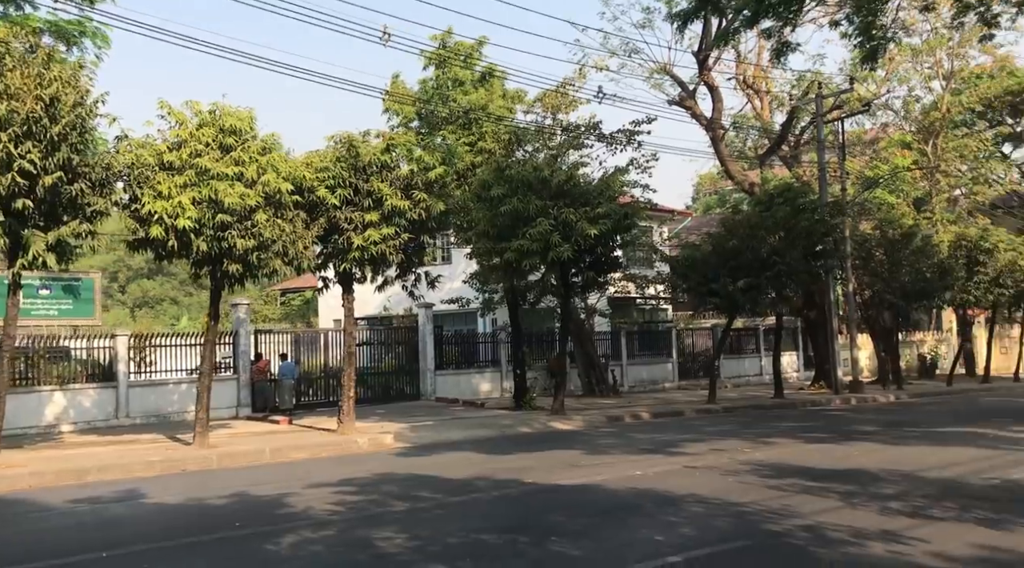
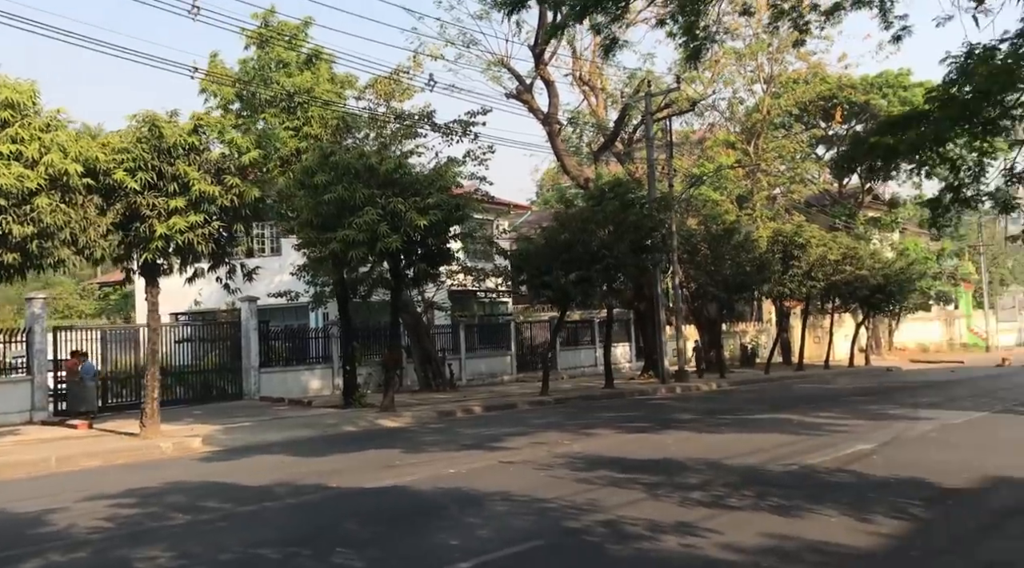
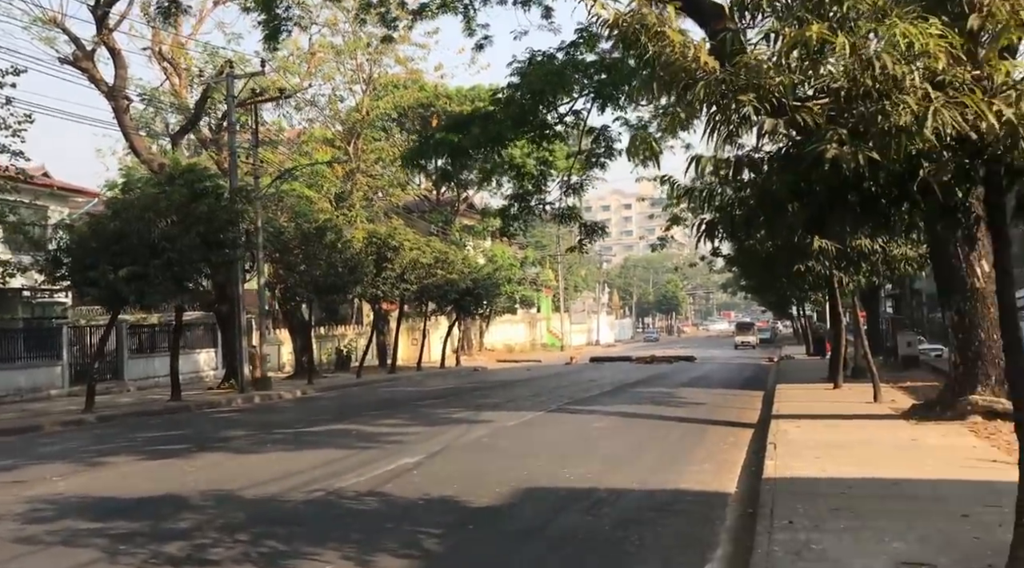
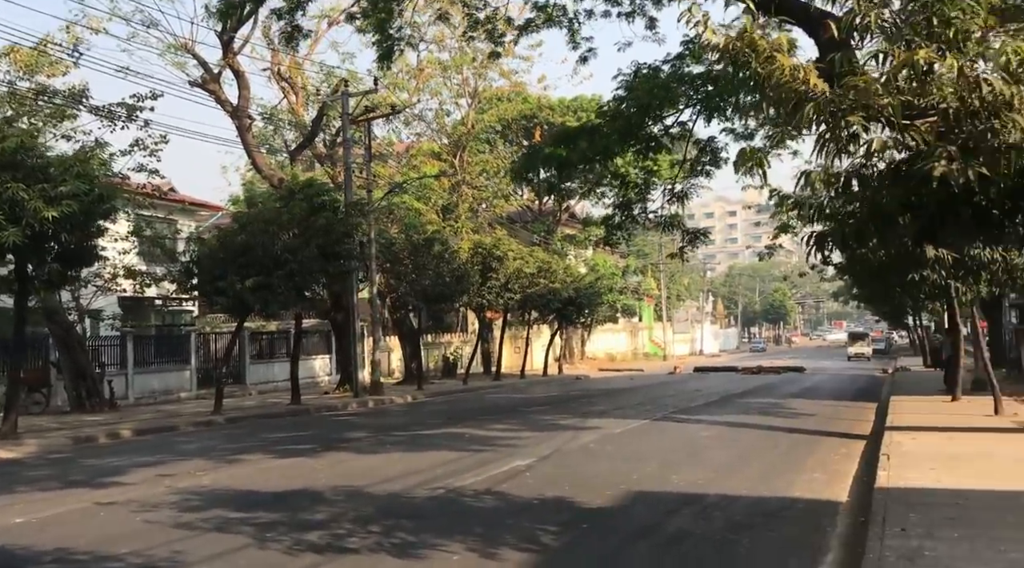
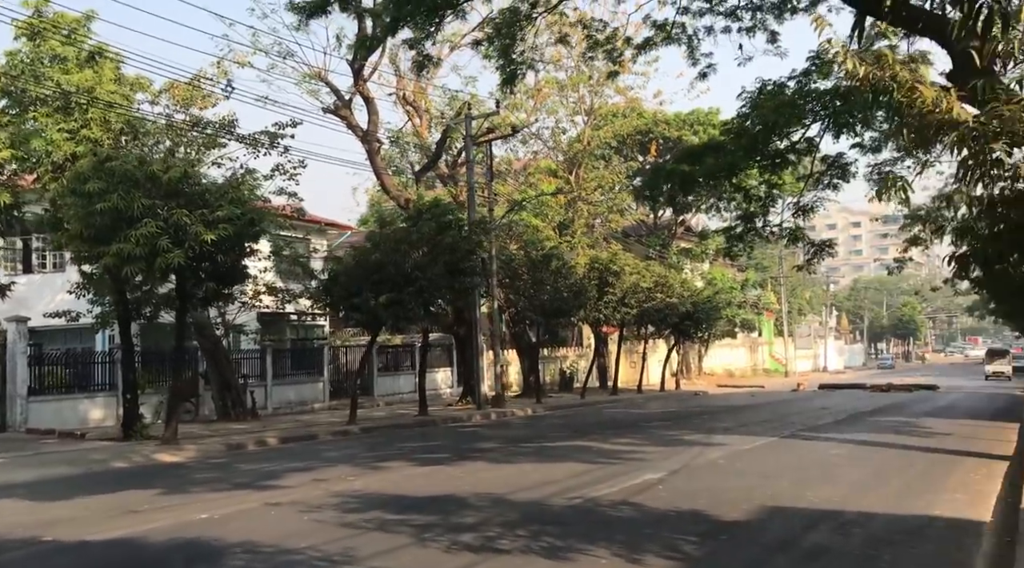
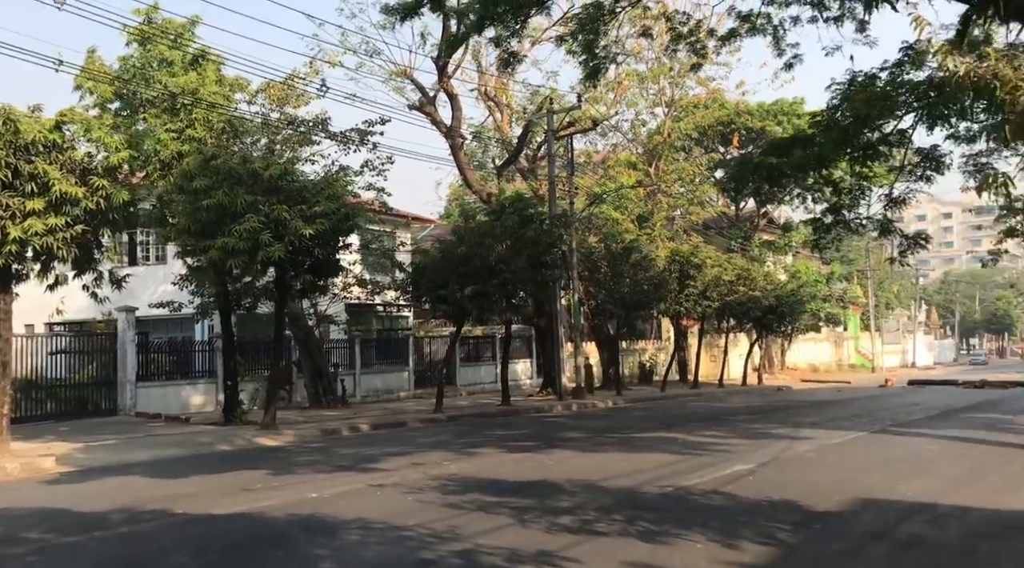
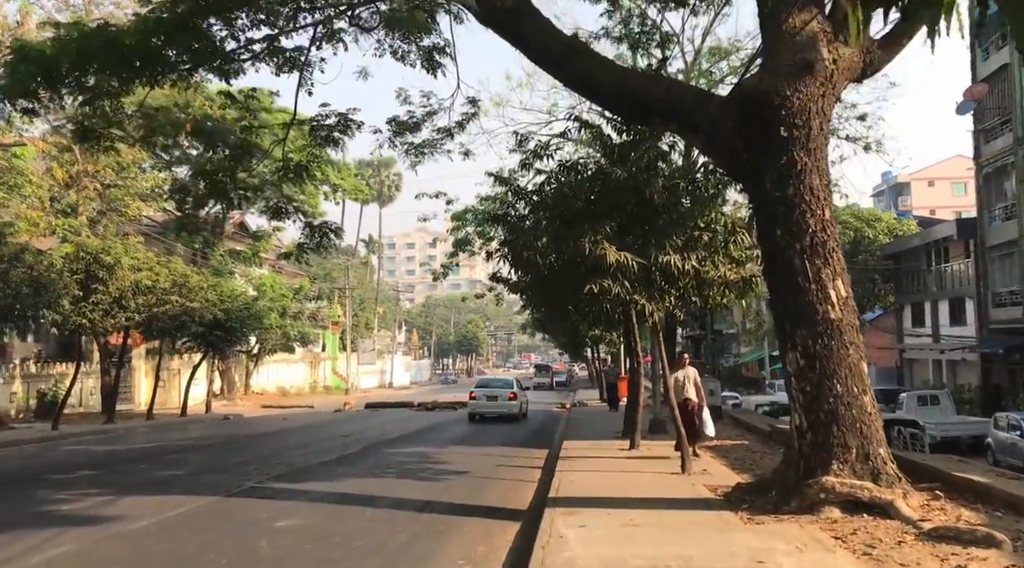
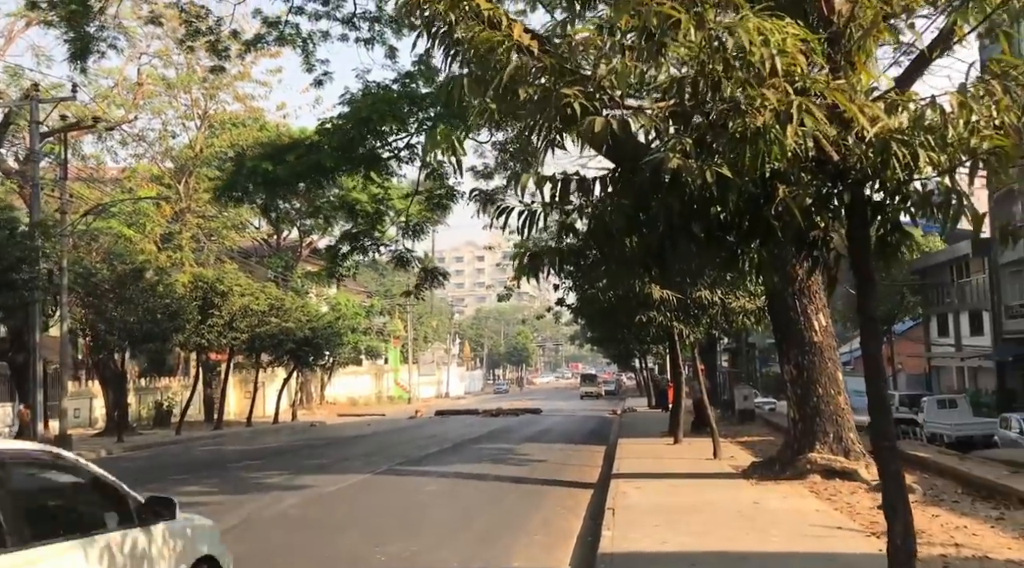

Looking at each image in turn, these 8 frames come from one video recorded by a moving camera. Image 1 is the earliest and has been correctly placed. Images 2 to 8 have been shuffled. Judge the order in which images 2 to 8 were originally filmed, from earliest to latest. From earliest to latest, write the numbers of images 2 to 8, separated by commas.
2, 6, 5, 4, 3, 8, 7
